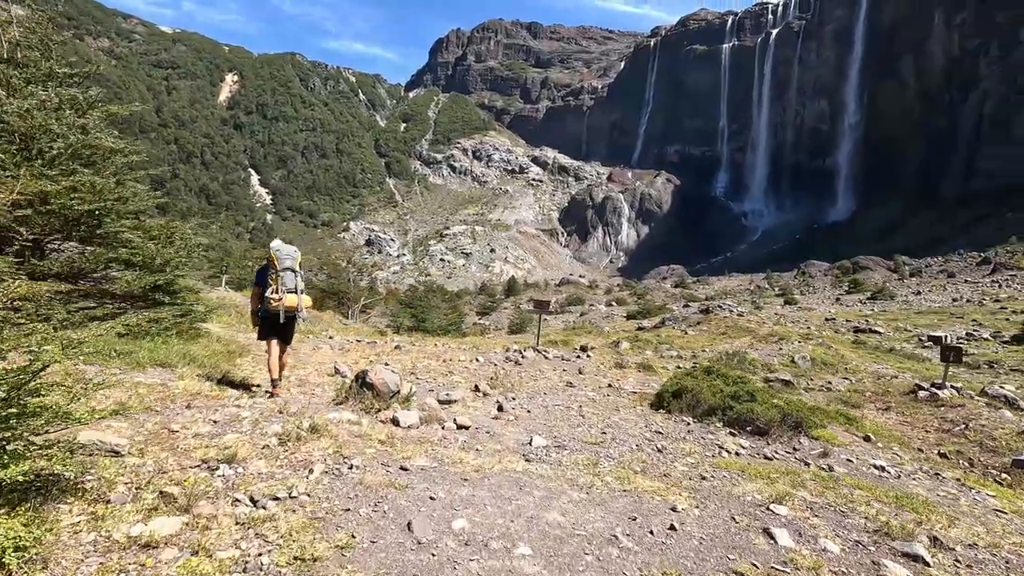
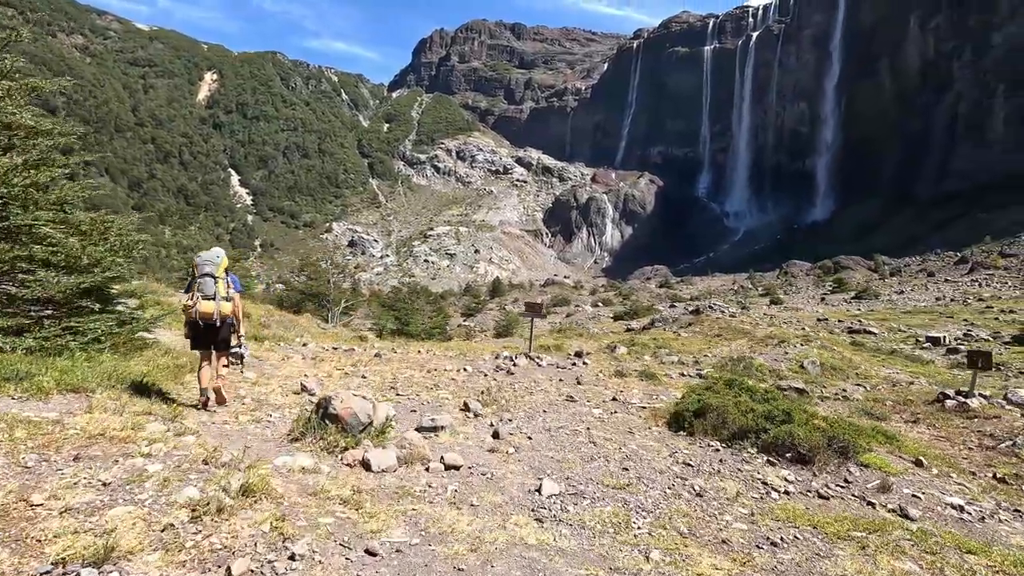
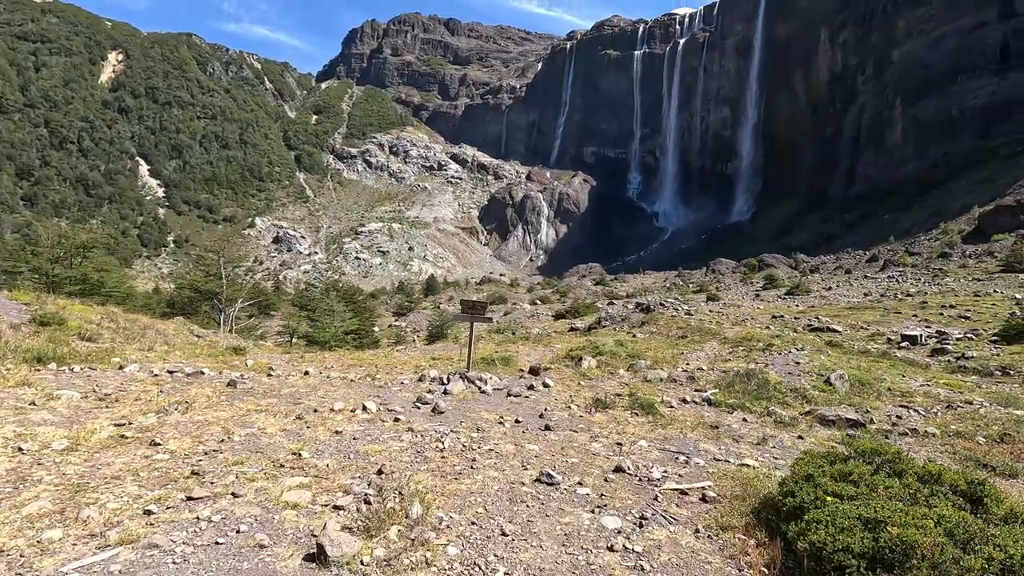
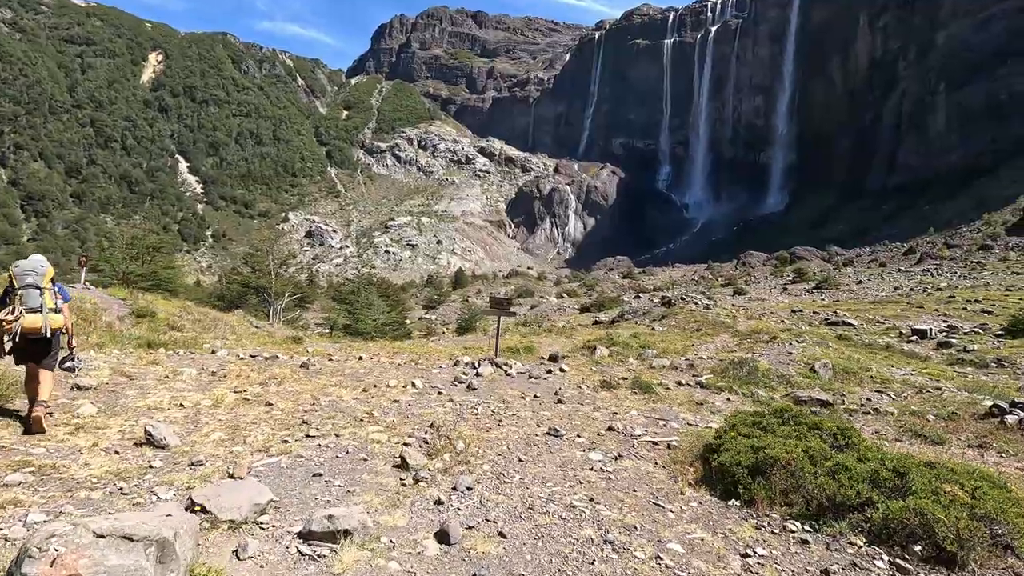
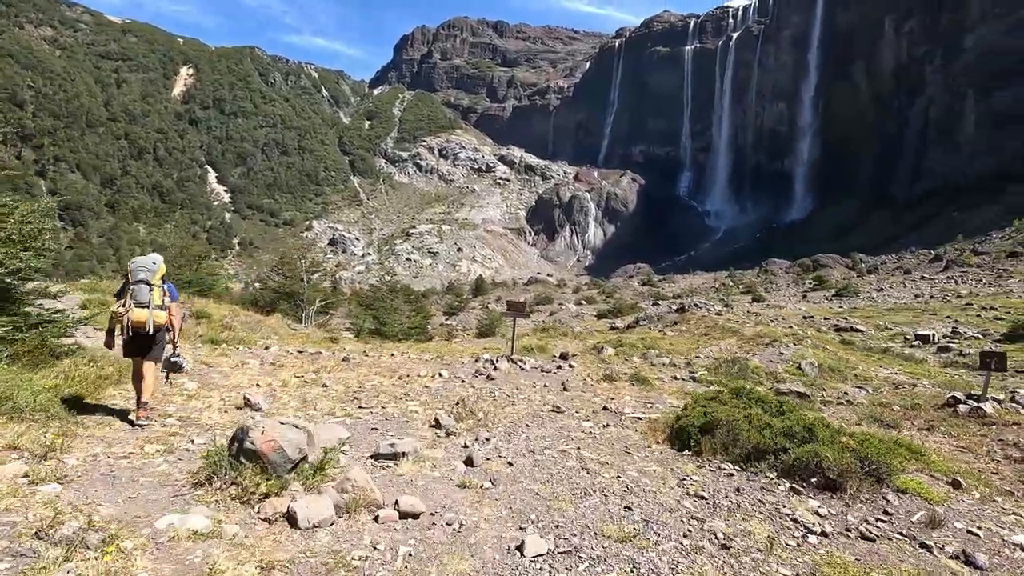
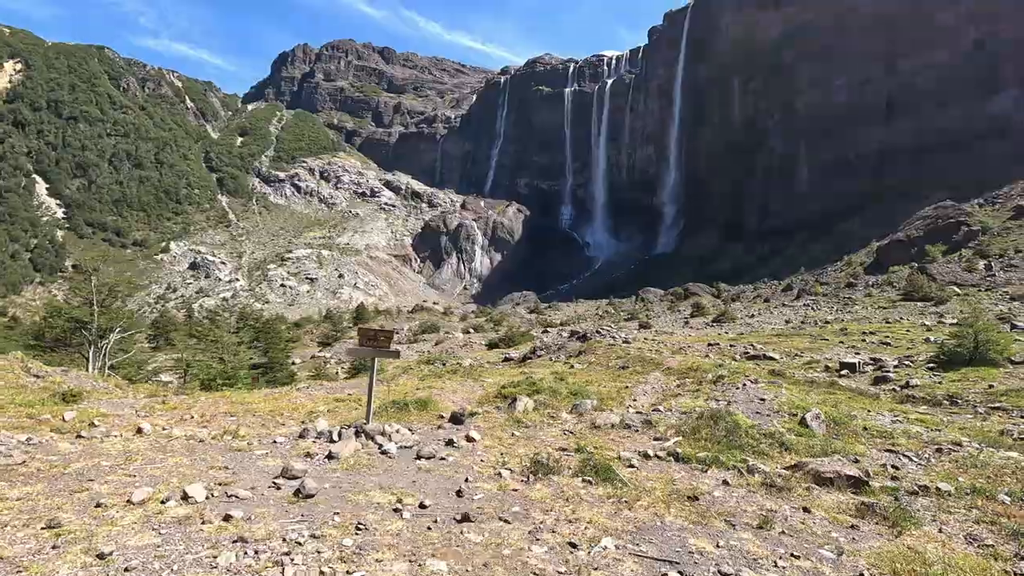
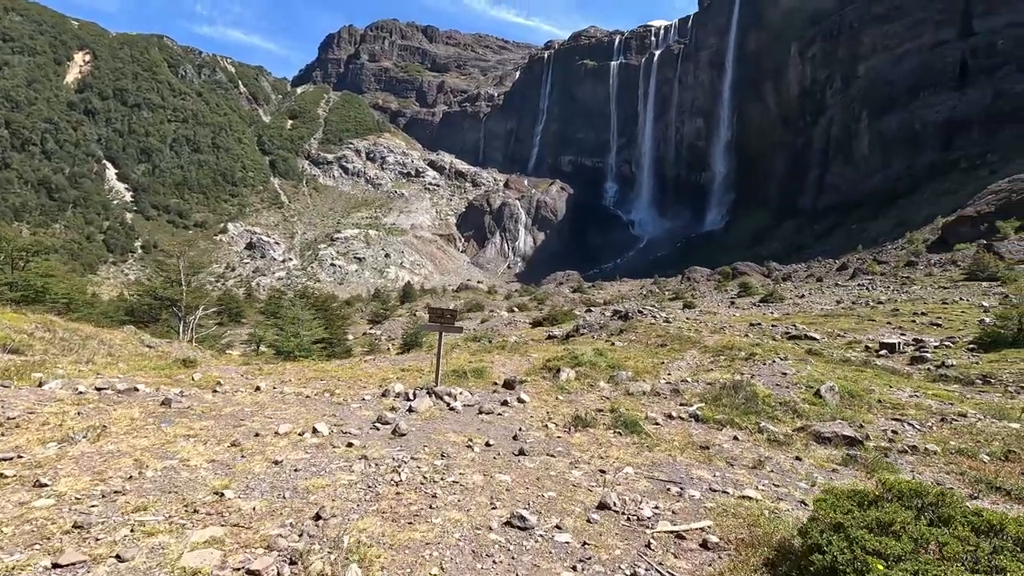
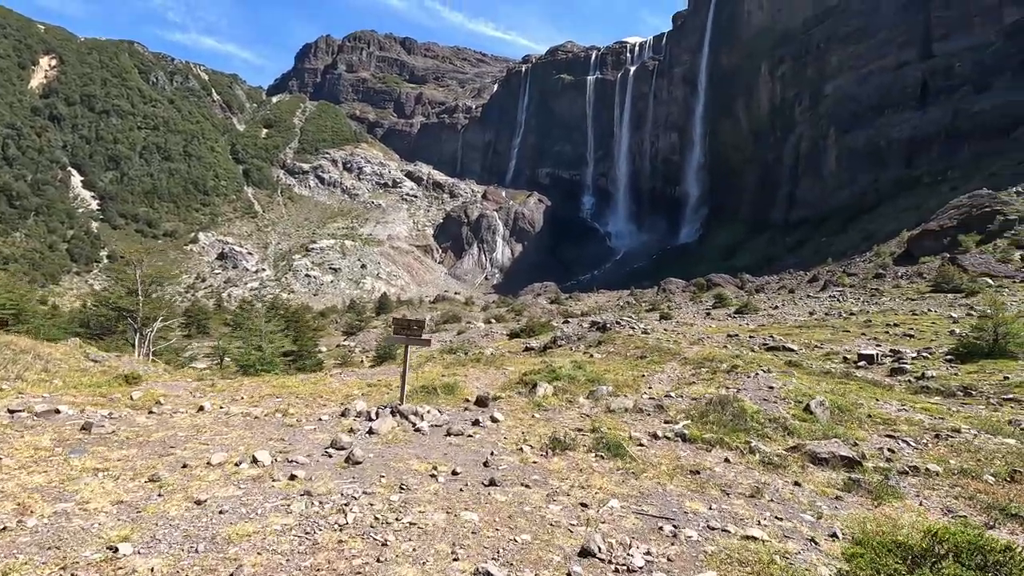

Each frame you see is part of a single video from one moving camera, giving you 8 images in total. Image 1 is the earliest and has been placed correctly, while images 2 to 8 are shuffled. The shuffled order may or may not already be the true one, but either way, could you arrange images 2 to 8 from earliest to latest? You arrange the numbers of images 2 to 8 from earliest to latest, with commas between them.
2, 5, 4, 3, 7, 8, 6
